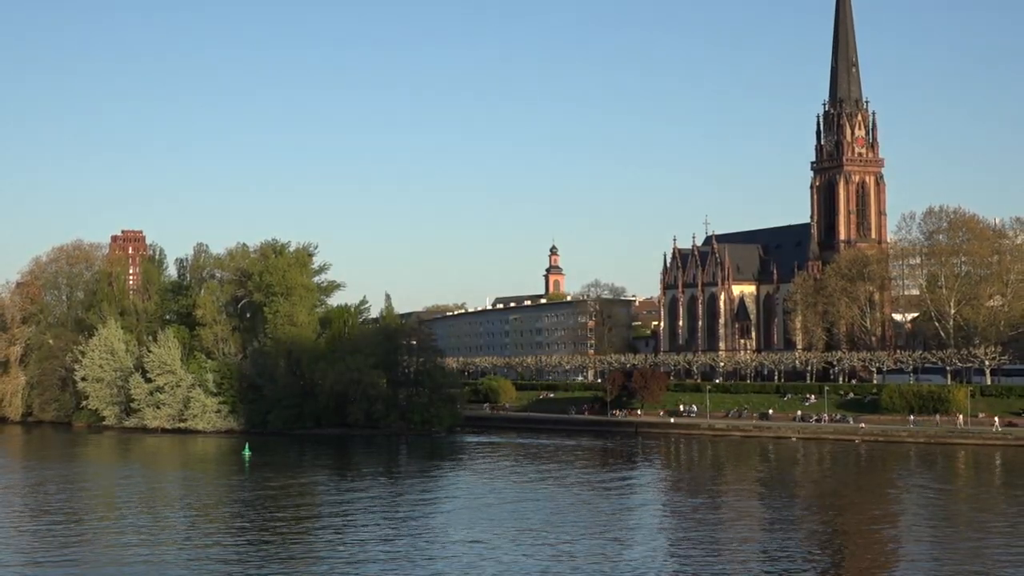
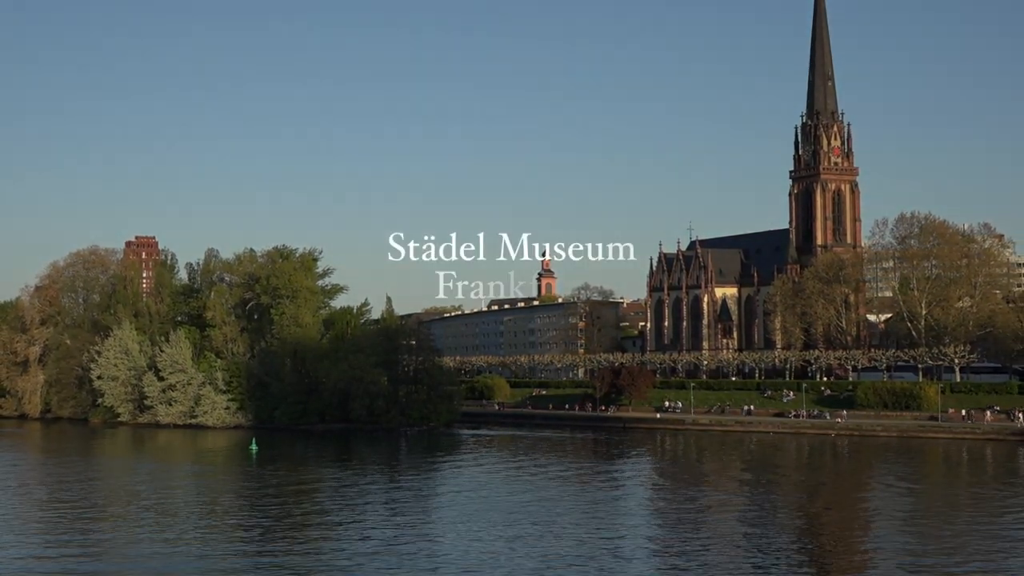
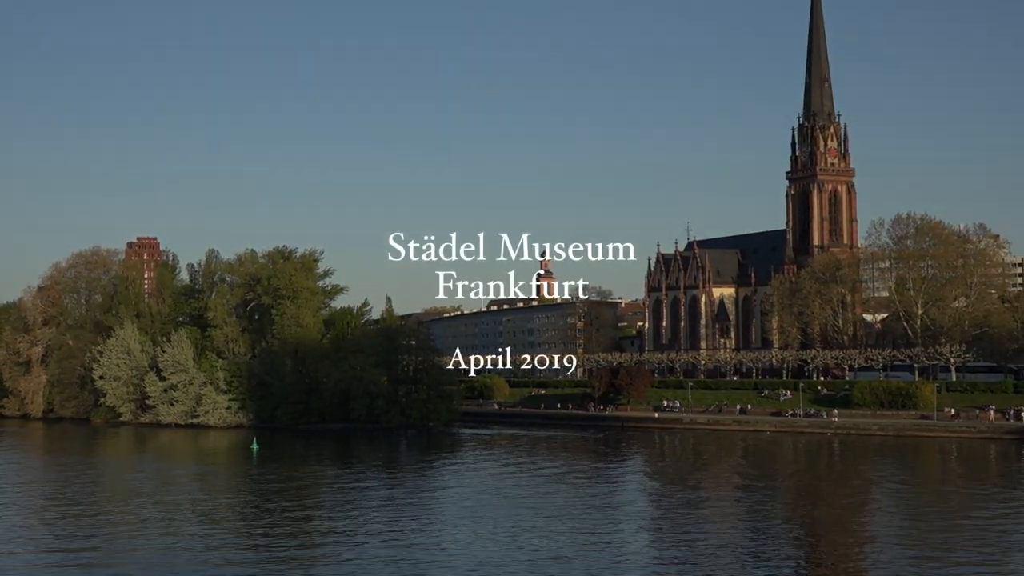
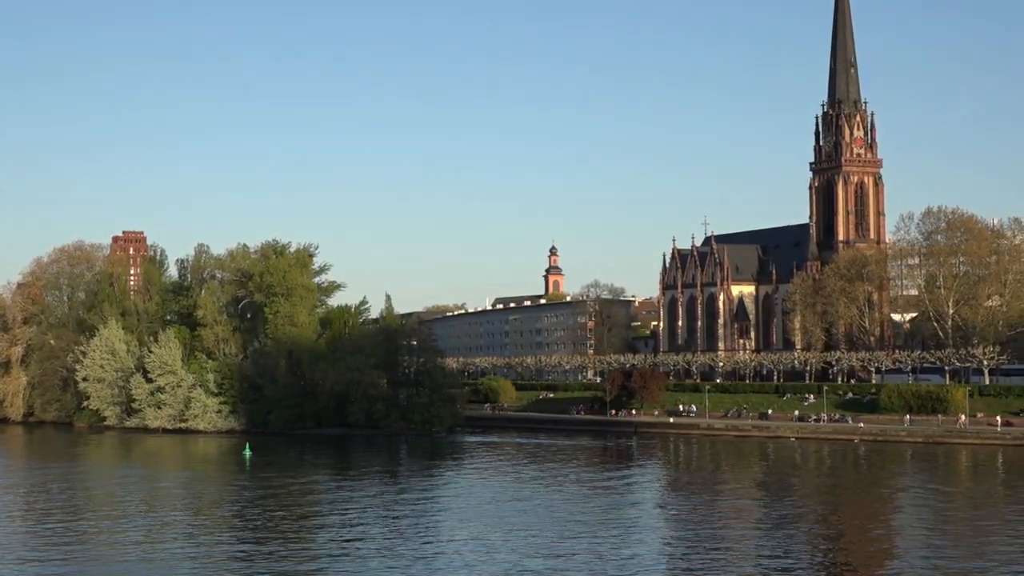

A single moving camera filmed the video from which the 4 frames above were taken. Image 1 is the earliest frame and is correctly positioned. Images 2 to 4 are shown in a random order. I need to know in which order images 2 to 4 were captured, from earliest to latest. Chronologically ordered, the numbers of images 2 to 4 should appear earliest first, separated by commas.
4, 2, 3
